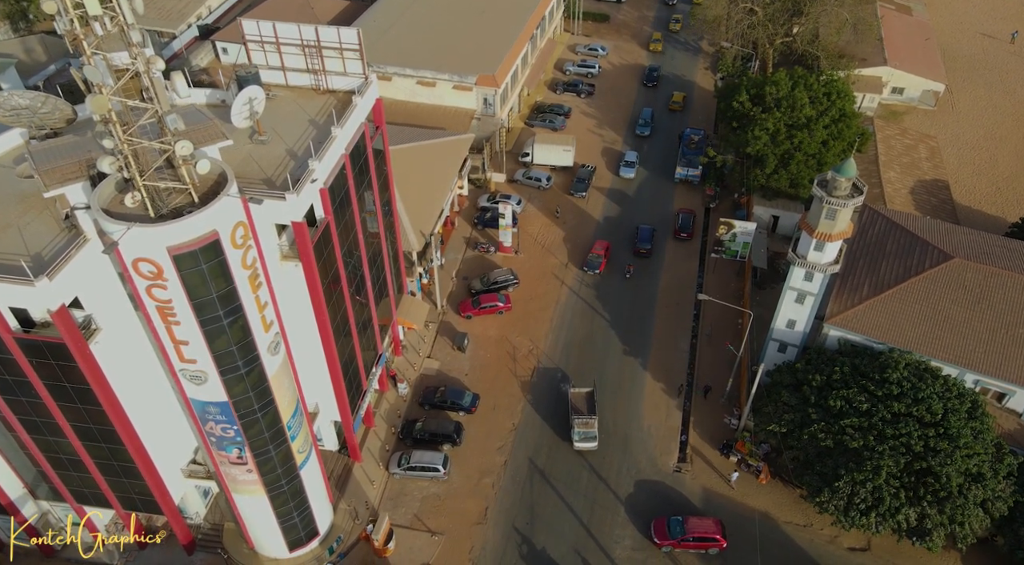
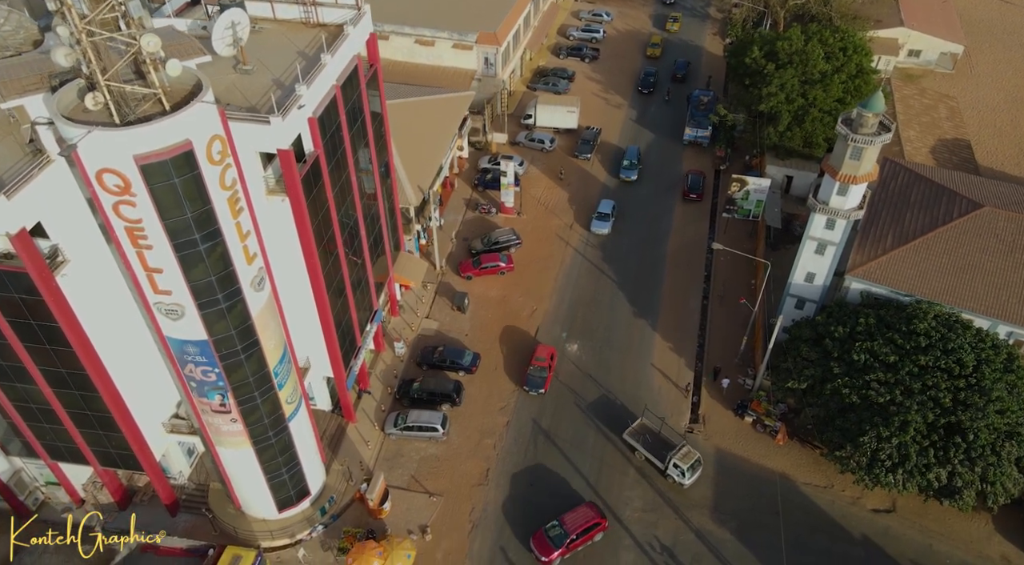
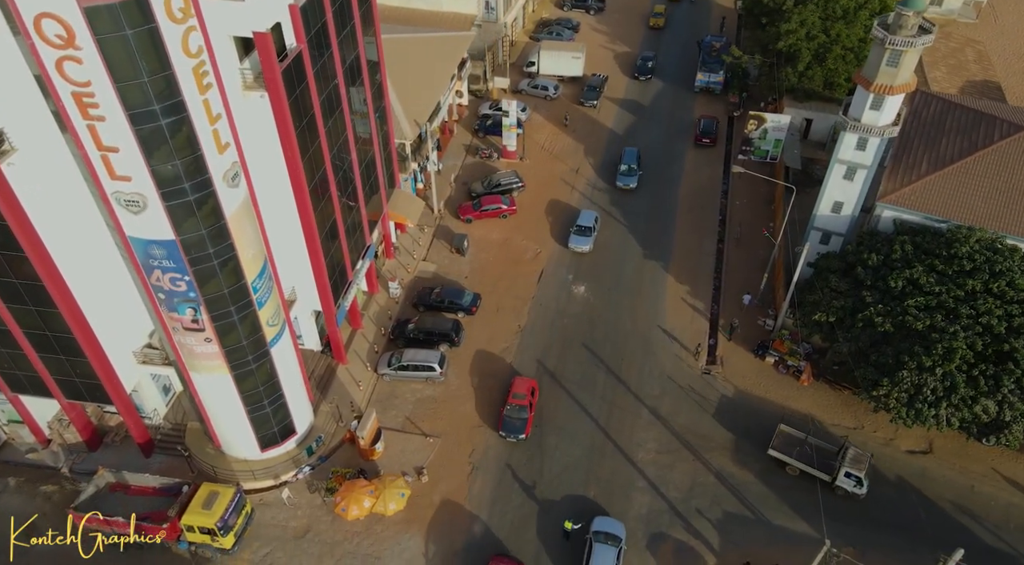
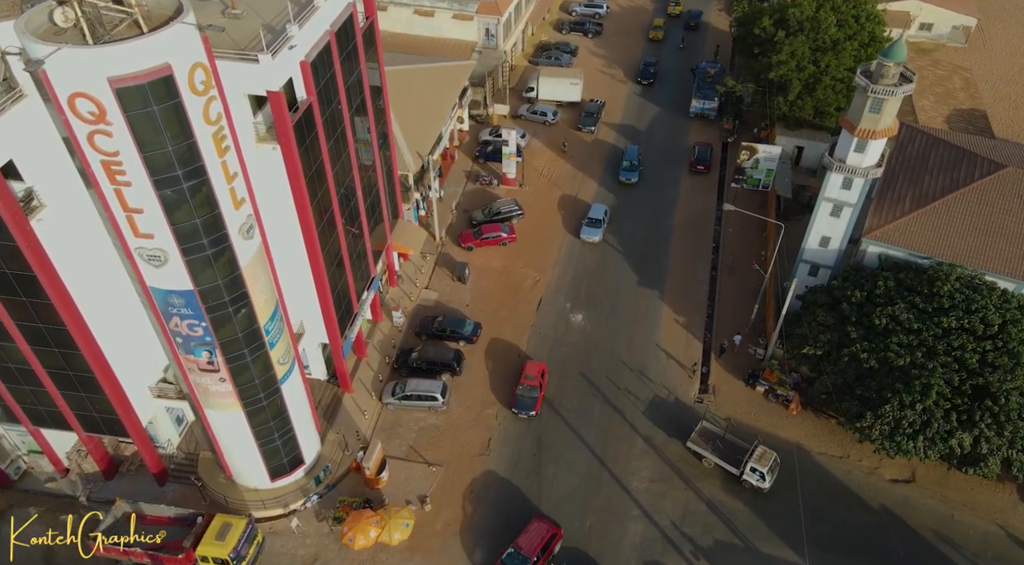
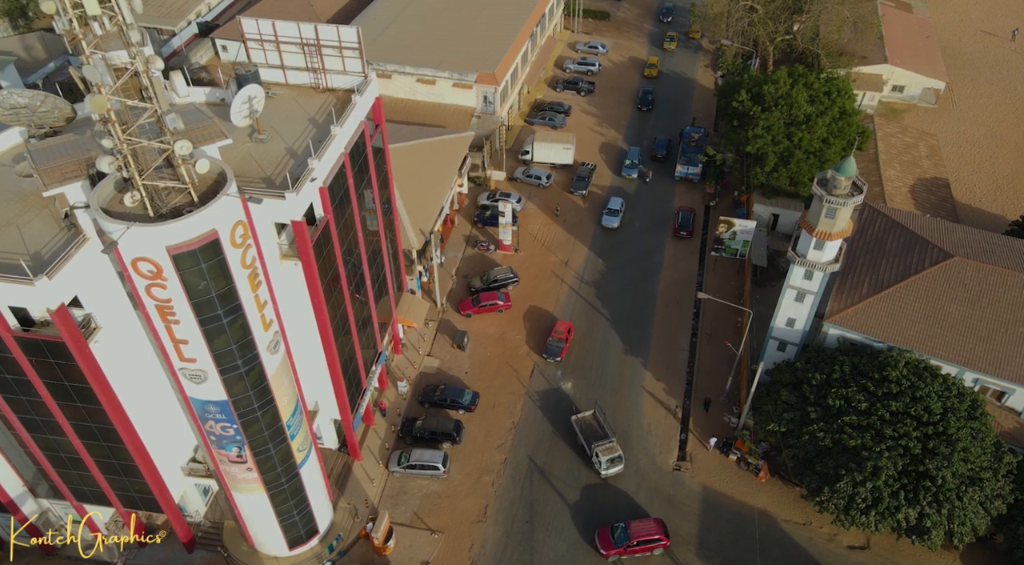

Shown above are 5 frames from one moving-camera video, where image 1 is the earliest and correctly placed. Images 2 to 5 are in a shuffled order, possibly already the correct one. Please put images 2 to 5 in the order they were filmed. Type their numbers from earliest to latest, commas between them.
5, 2, 4, 3
